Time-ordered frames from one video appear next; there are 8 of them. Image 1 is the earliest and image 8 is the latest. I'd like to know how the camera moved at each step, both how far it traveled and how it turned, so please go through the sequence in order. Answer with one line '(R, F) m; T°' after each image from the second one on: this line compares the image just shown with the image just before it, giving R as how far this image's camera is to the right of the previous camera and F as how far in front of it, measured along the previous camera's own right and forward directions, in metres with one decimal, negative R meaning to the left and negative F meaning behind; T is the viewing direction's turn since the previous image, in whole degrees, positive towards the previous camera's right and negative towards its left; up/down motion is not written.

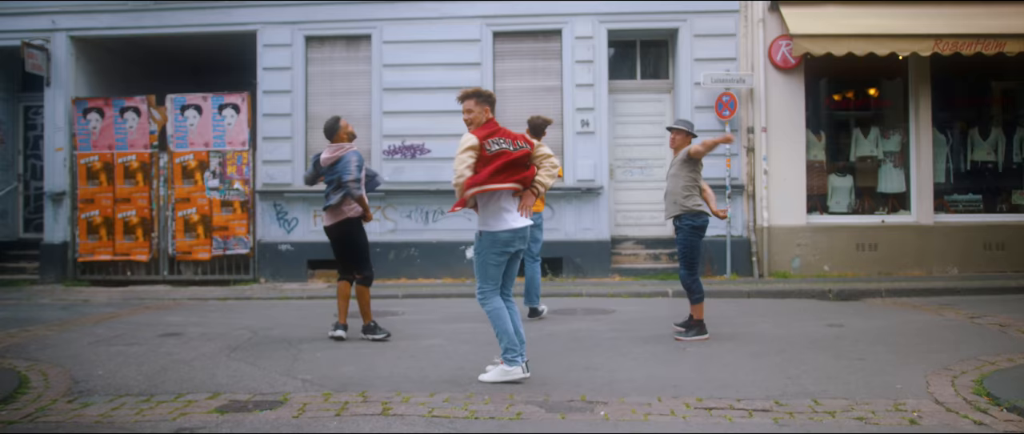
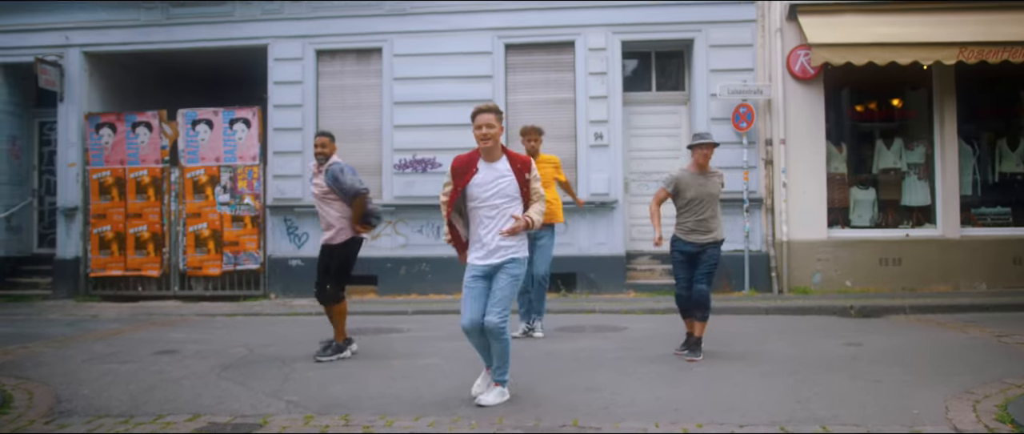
(+0.1, +0.2) m; -2°
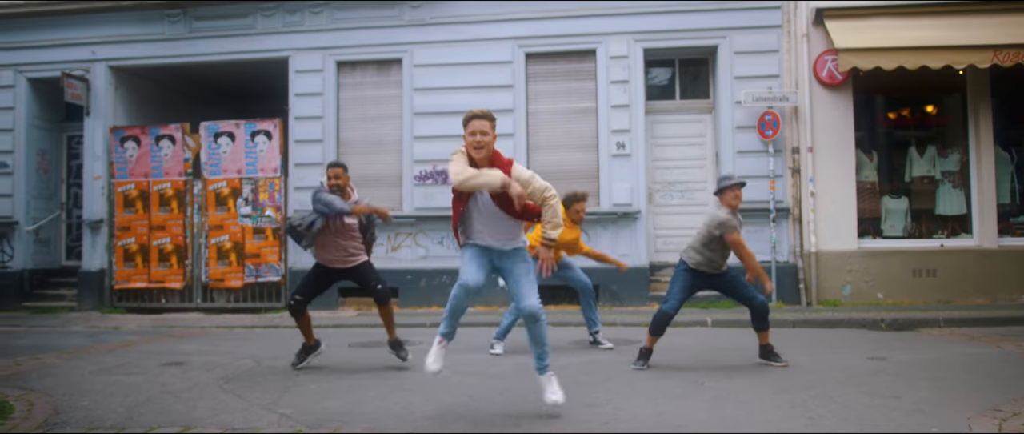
(+0.2, +0.2) m; -2°
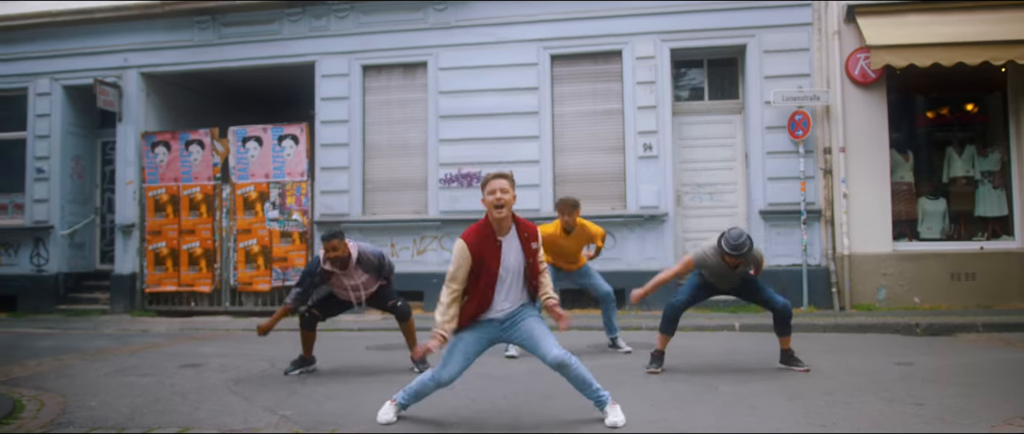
(+0.2, +0.1) m; -3°
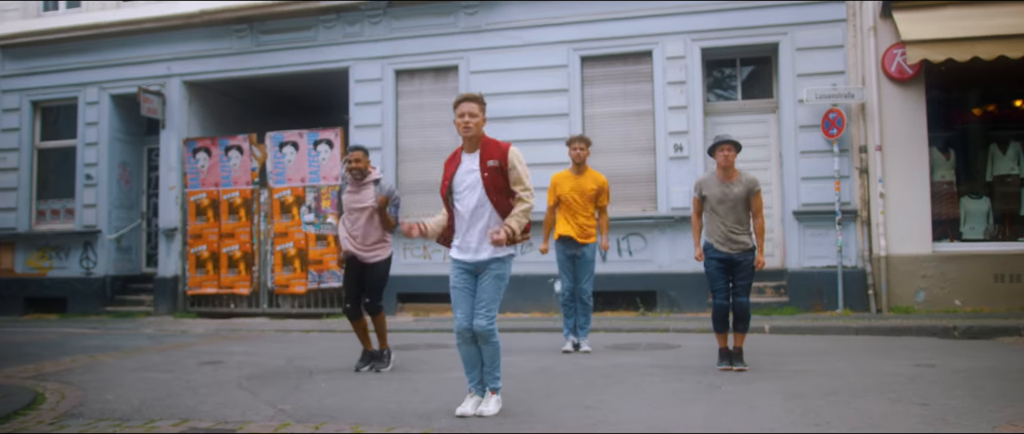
(+0.3, 0.0) m; -4°
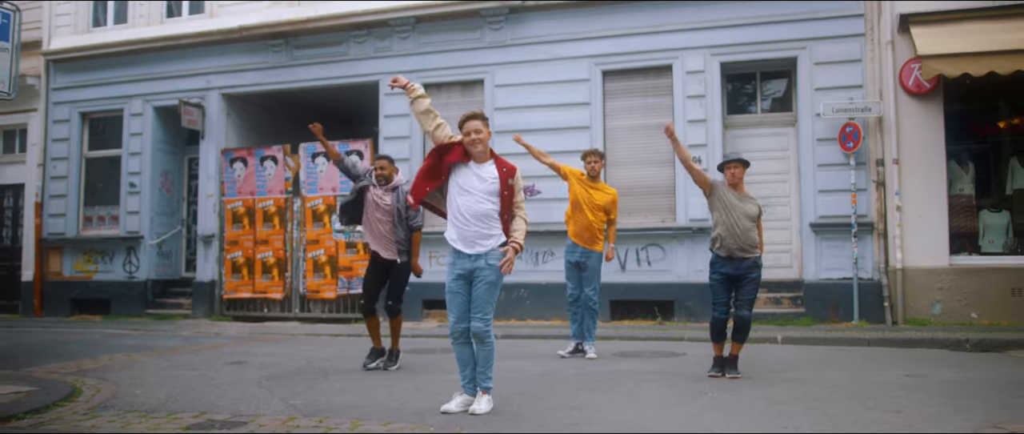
(+0.3, -0.3) m; -3°
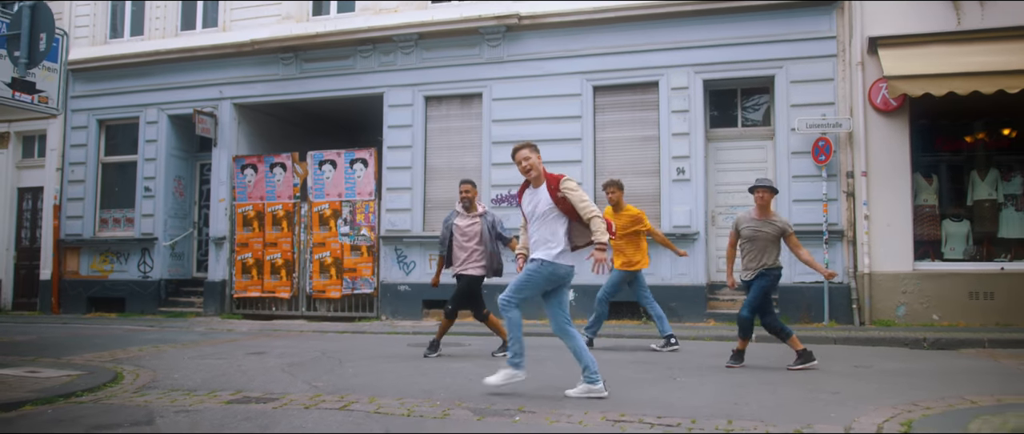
(0.0, -0.7) m; 0°
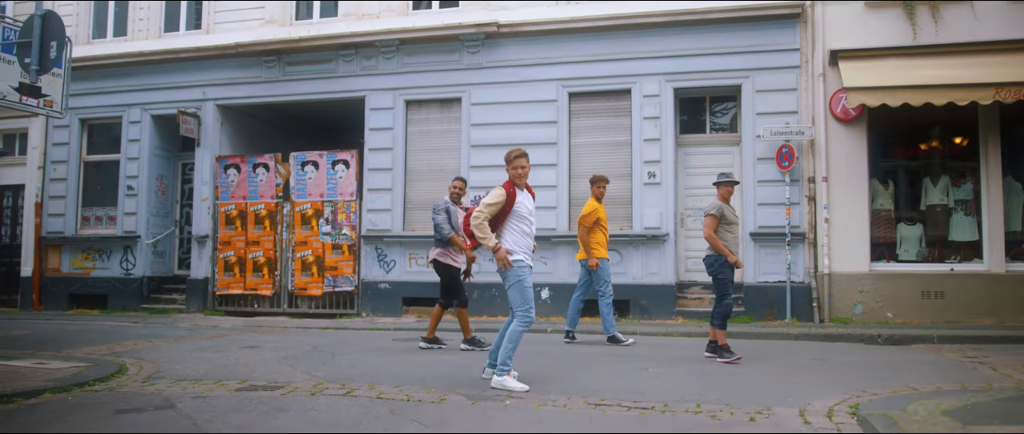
(-0.1, -0.4) m; +2°
